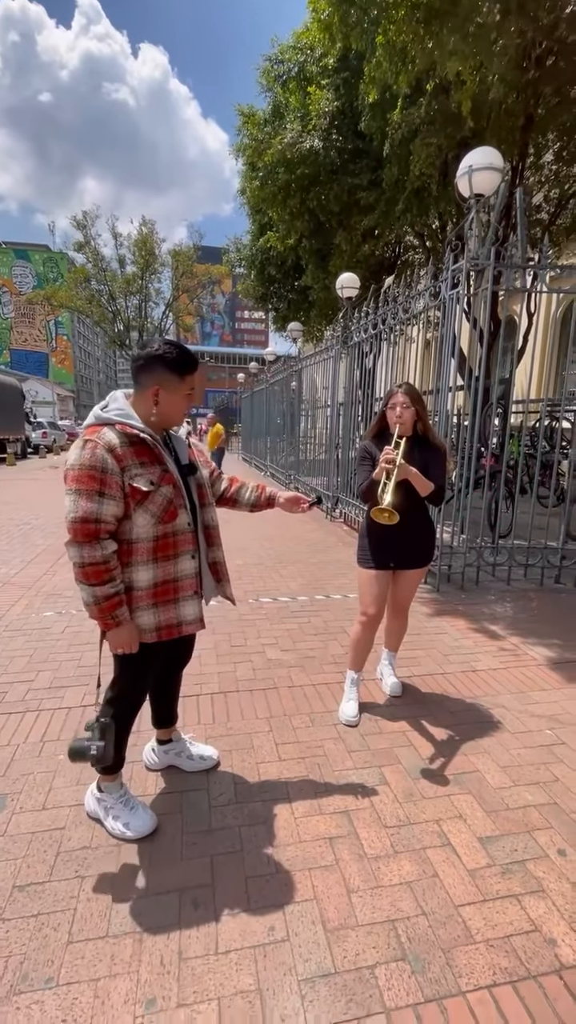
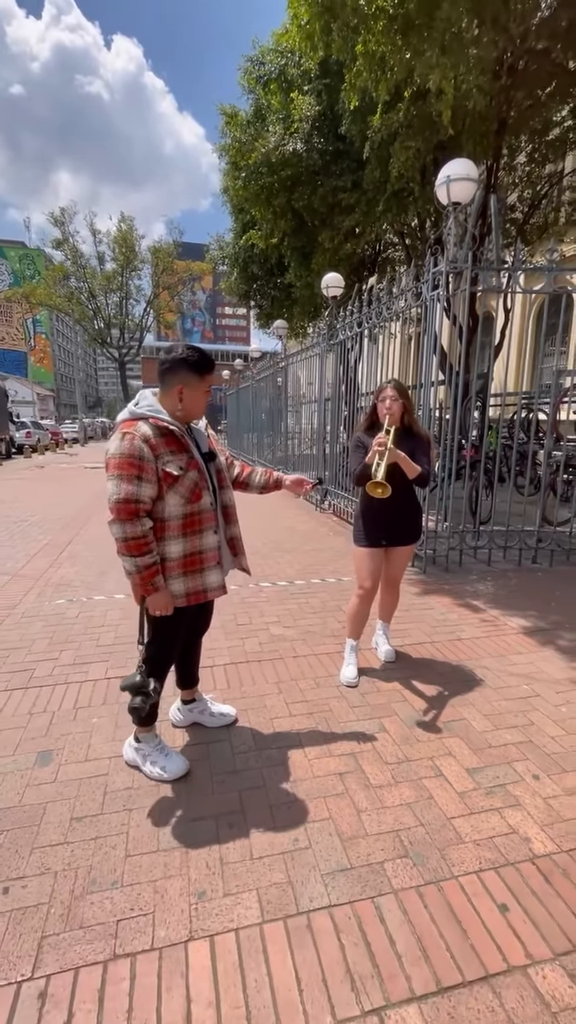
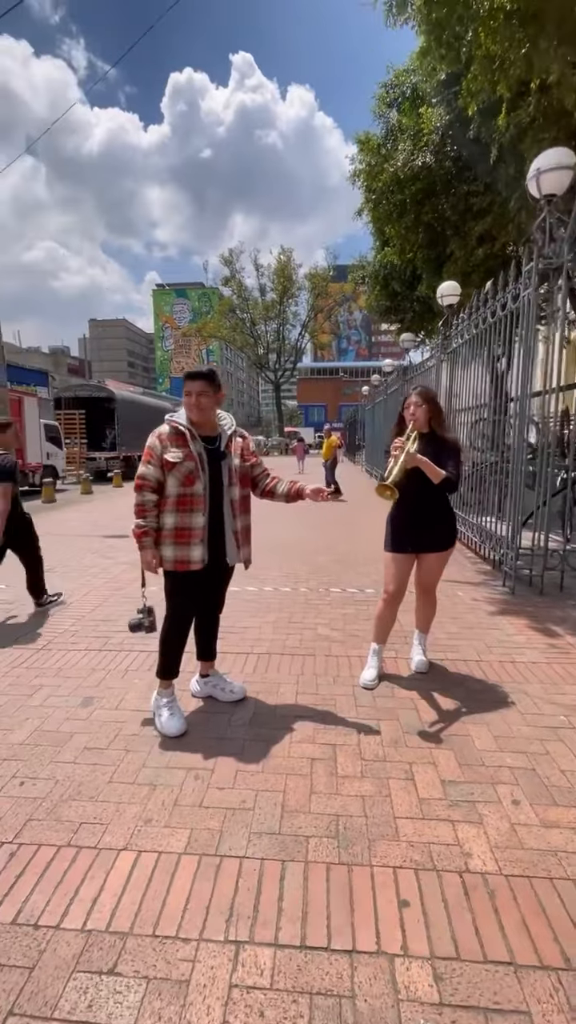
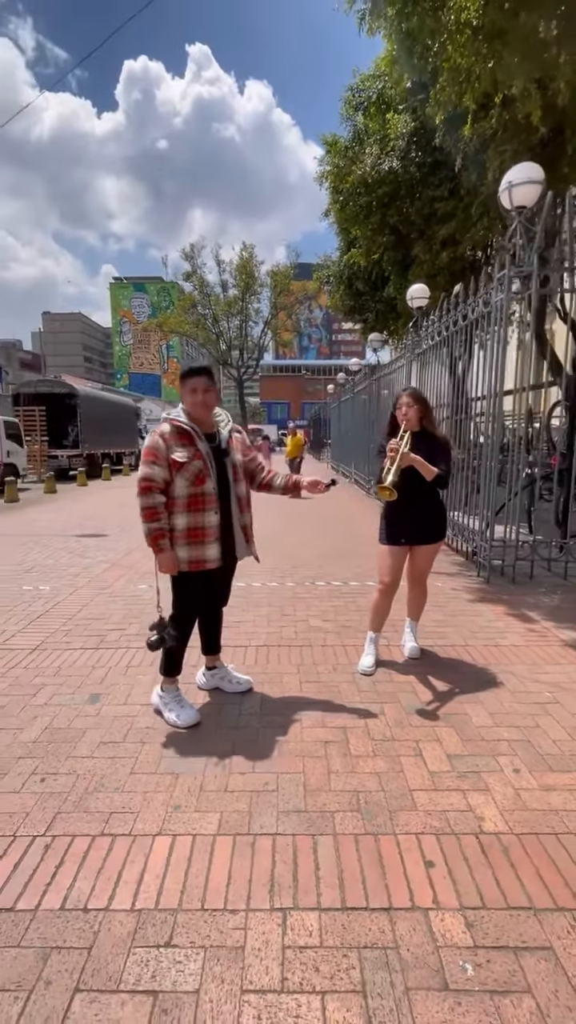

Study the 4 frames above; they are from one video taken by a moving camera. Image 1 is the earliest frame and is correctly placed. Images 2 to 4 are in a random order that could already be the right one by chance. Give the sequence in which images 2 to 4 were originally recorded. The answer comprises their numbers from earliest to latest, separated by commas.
2, 4, 3
